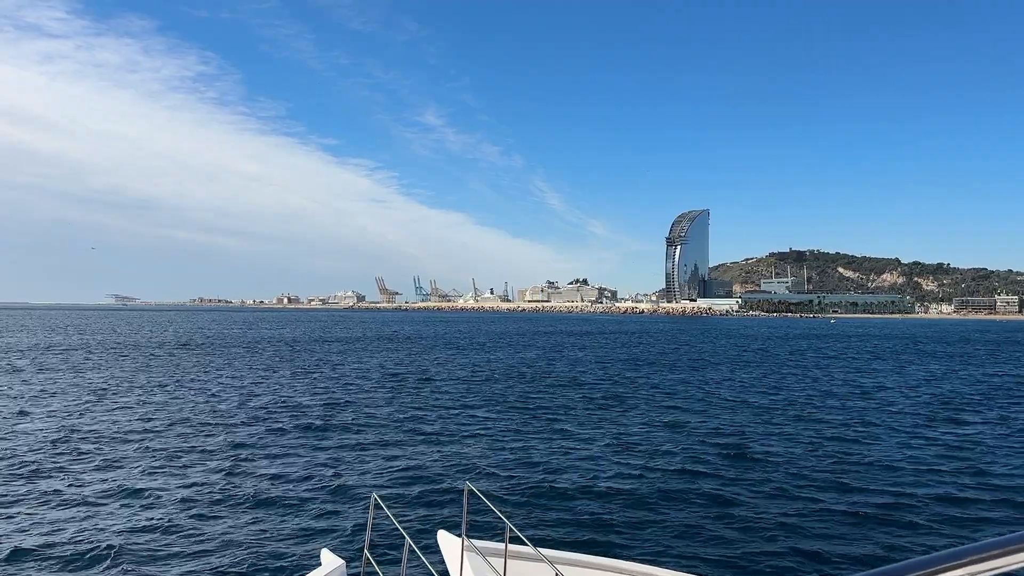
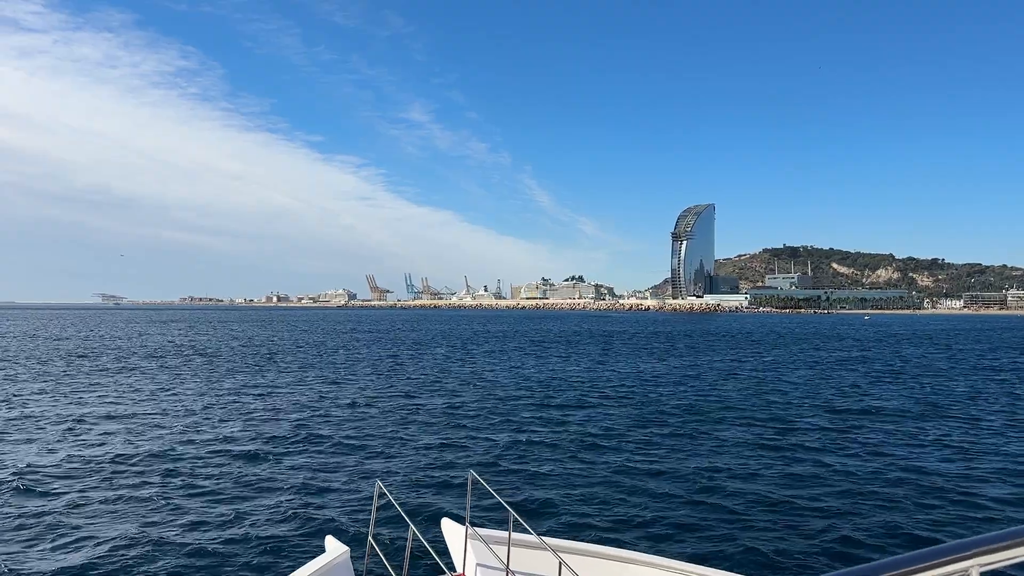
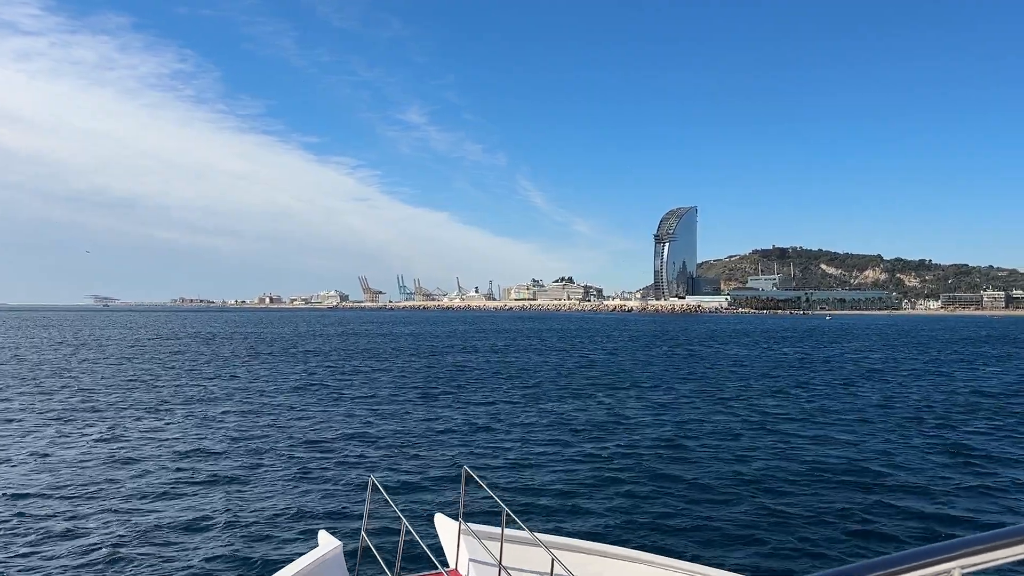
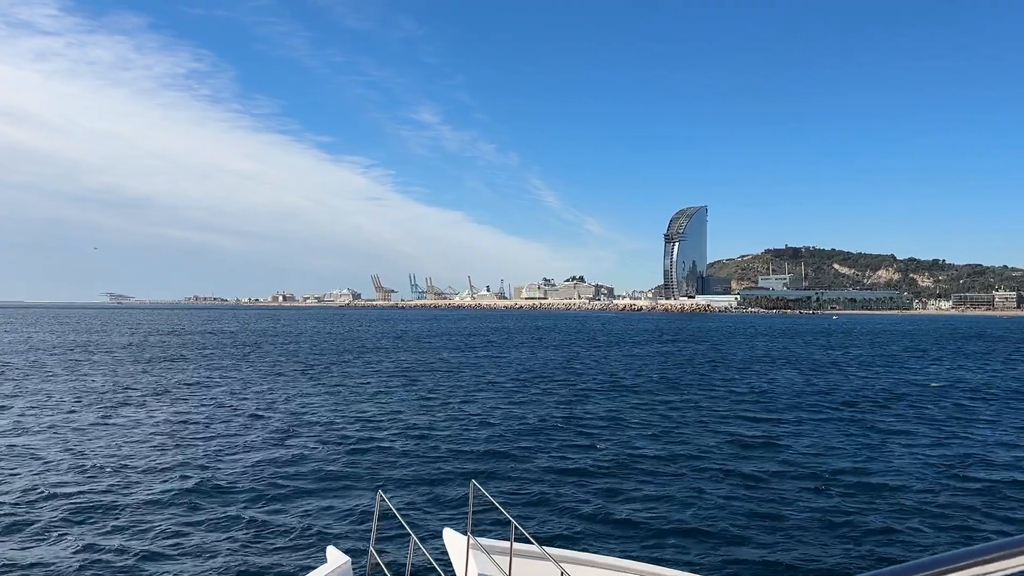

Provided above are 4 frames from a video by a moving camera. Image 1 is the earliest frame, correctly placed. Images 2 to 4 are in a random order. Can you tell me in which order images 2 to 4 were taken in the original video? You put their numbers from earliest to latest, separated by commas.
4, 3, 2
